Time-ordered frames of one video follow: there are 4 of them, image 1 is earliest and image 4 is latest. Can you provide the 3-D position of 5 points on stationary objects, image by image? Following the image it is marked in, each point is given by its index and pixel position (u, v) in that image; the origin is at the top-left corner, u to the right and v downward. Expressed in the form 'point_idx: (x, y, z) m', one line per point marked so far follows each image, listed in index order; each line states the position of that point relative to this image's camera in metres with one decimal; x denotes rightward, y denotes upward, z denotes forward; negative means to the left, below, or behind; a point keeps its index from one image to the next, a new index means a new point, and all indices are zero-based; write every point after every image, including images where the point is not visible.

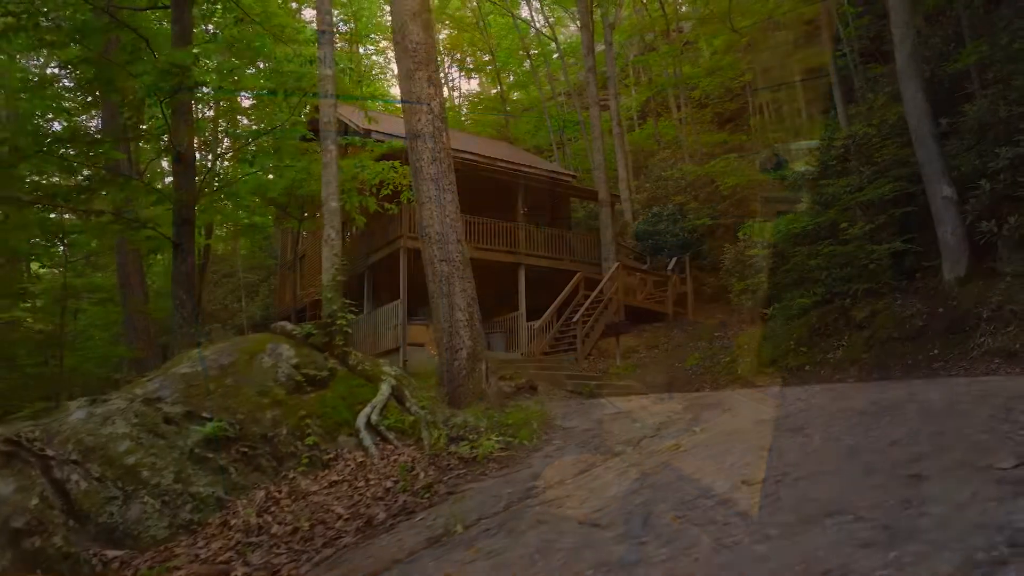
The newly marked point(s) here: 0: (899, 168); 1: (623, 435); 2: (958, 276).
0: (+7.1, +2.2, +12.4) m
1: (+0.9, -1.2, +5.4) m
2: (+7.0, +0.2, +10.6) m
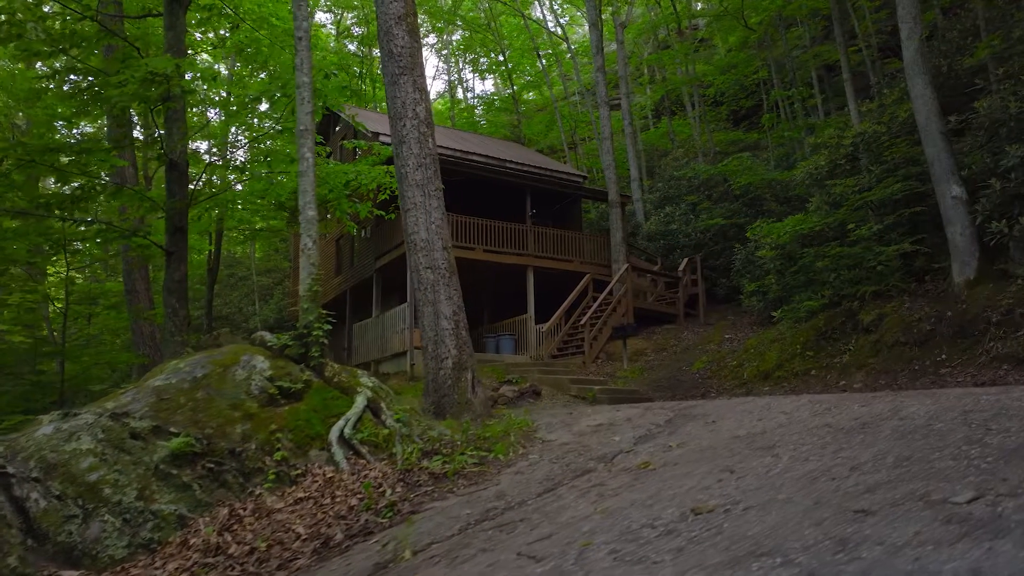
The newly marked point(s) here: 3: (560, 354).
0: (+7.0, +2.2, +12.0) m
1: (+0.7, -1.3, +5.2) m
2: (+6.9, +0.1, +10.3) m
3: (+1.4, -1.8, +18.4) m
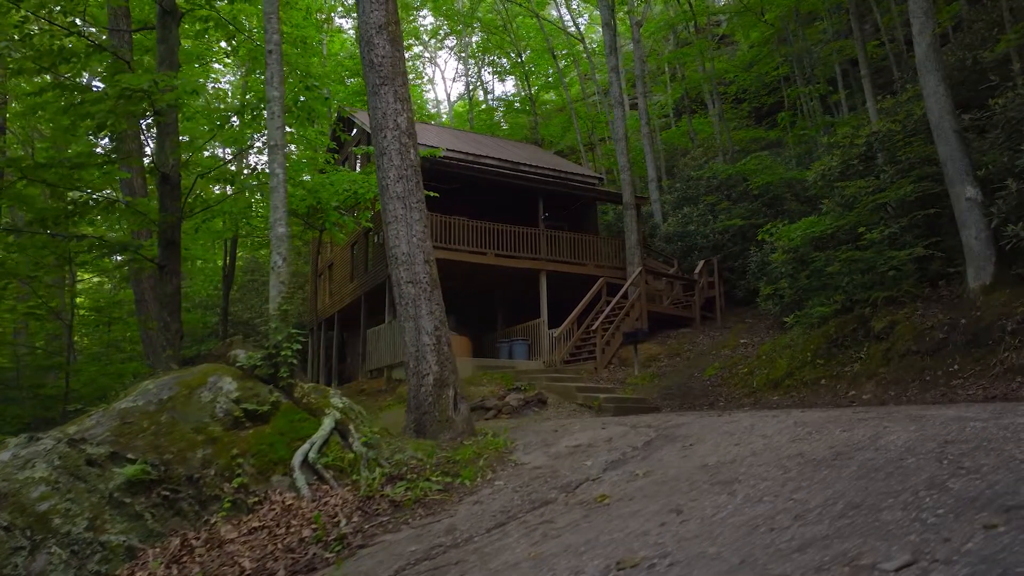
0: (+7.0, +2.1, +11.6) m
1: (+0.4, -1.4, +5.0) m
2: (+6.8, +0.1, +9.8) m
3: (+1.6, -1.9, +18.1) m
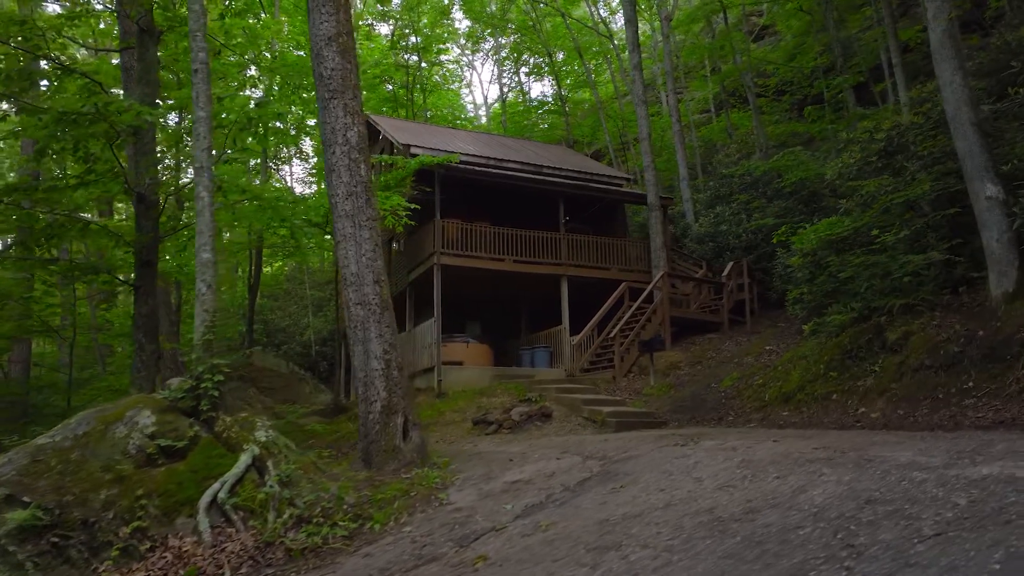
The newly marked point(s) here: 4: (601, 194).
0: (+6.8, +2.0, +10.6) m
1: (-0.2, -1.6, +4.6) m
2: (+6.5, 0.0, +8.9) m
3: (+2.0, -2.1, +17.6) m
4: (+2.5, +2.8, +20.1) m
